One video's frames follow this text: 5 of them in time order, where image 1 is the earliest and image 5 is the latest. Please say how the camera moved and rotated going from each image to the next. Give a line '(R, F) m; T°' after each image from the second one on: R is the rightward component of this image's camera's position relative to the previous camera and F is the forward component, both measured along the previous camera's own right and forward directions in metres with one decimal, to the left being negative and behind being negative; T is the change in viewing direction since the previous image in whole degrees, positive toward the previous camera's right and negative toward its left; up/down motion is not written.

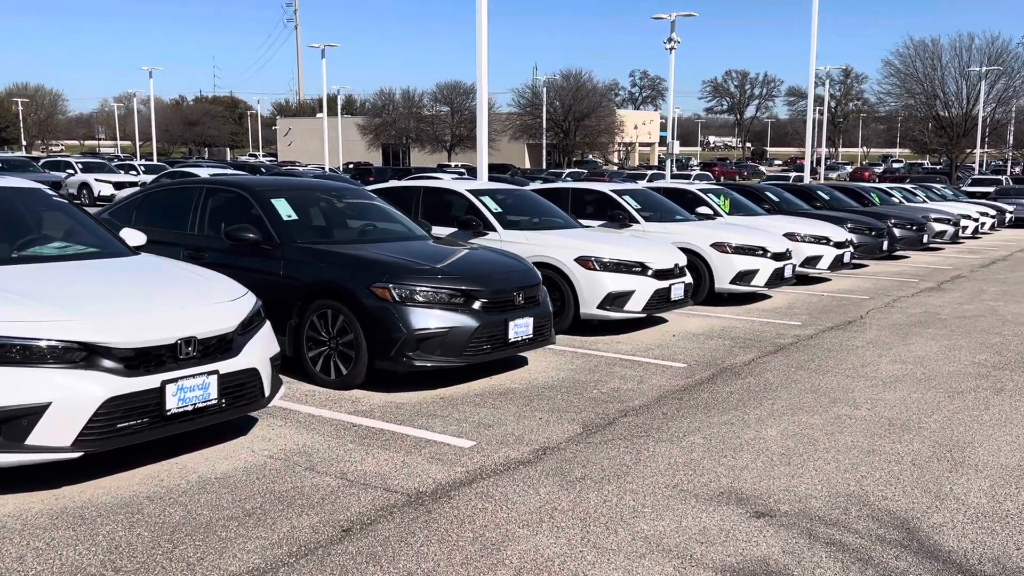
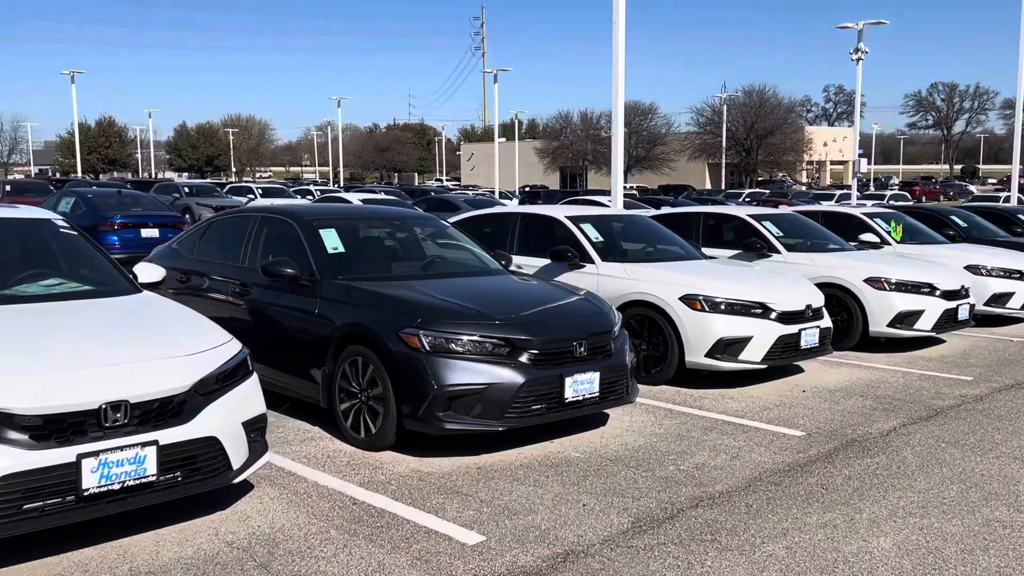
(+0.7, +1.1) m; -11°
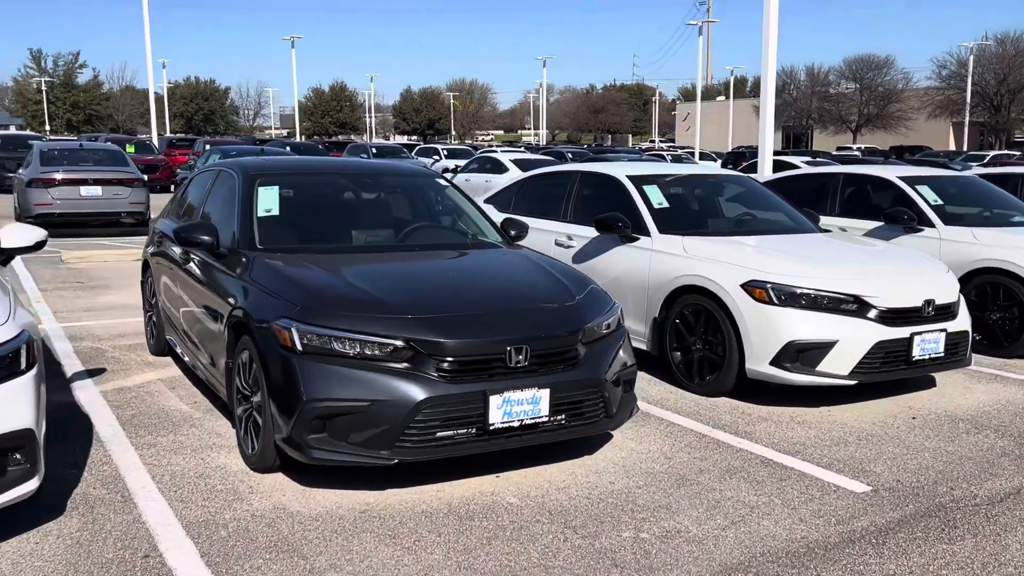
(+1.3, +1.6) m; -14°
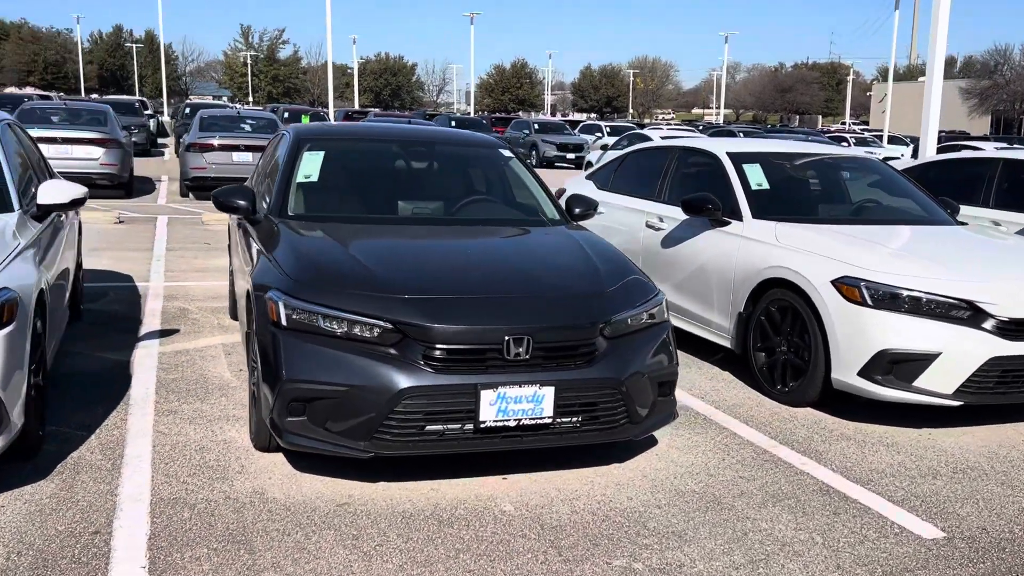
(+0.6, +0.5) m; -11°
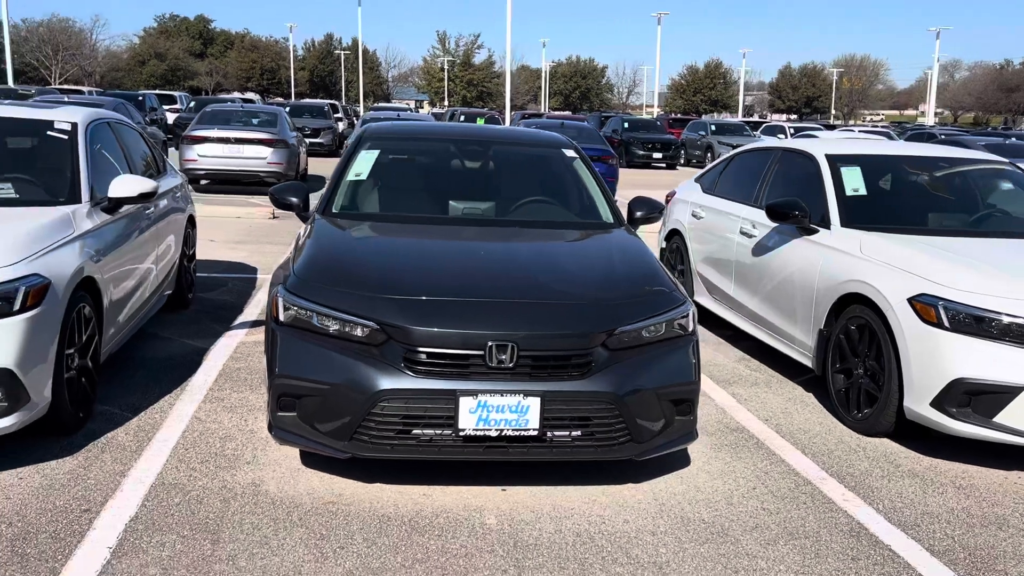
(+0.7, +0.2) m; -12°
